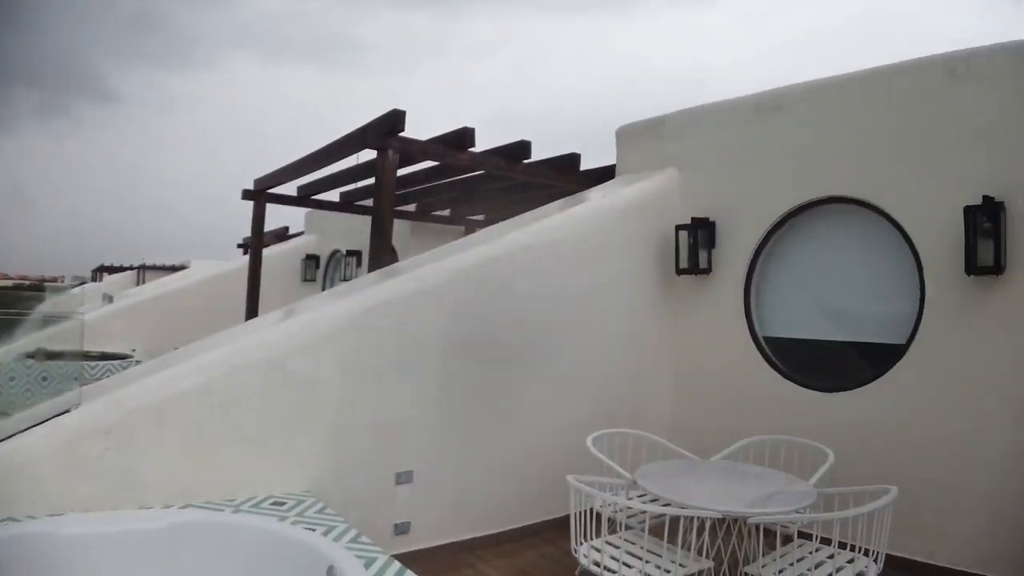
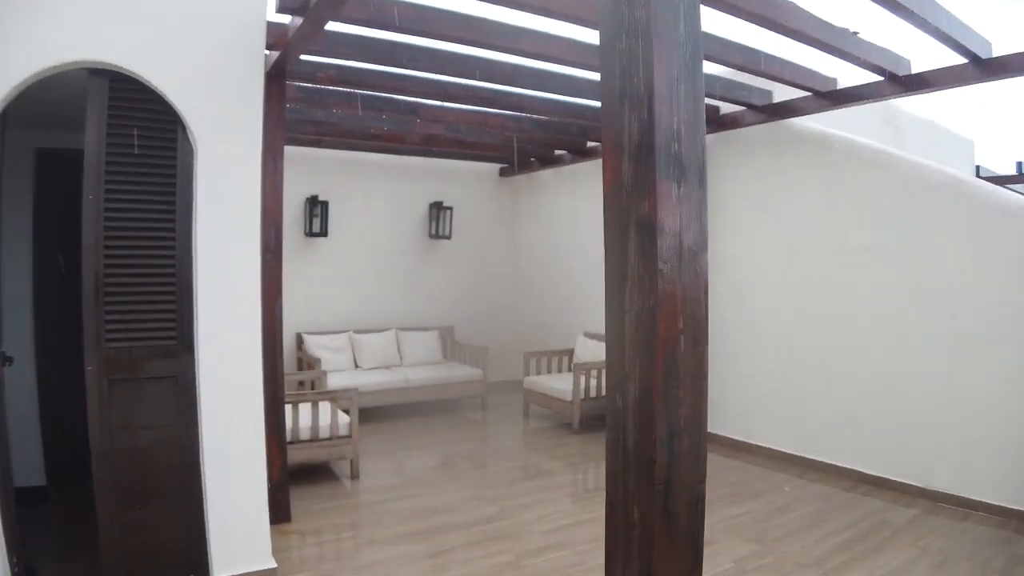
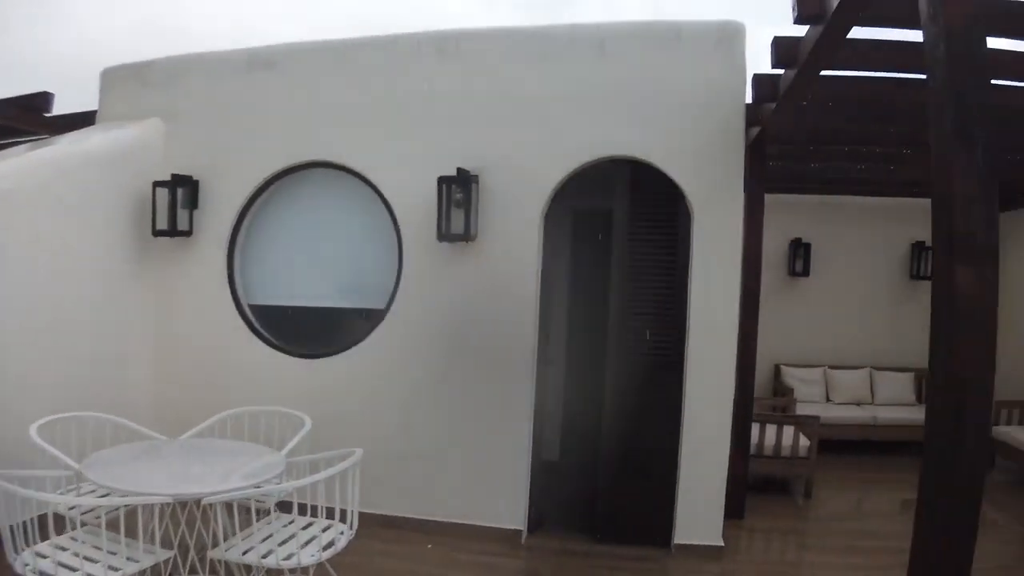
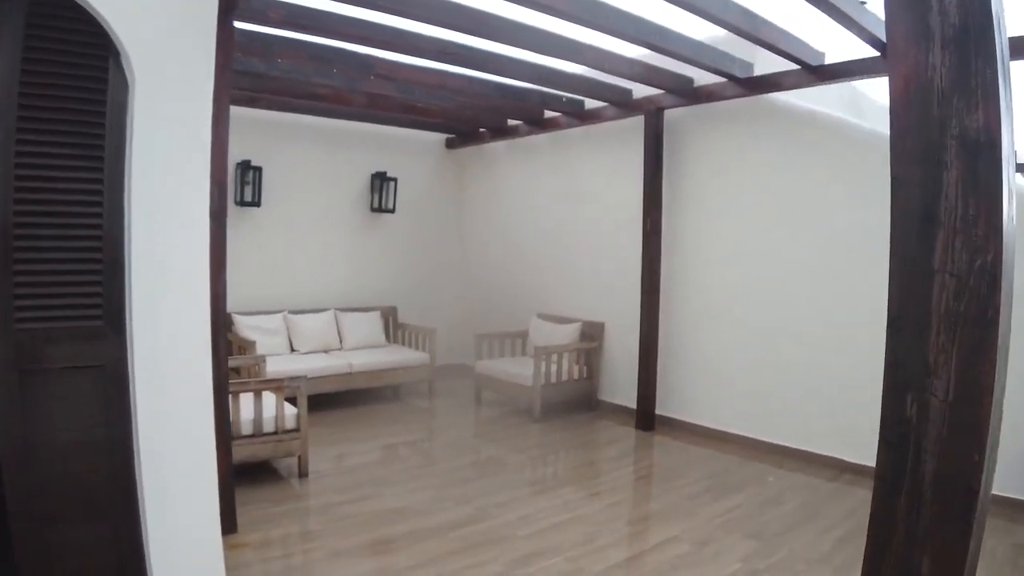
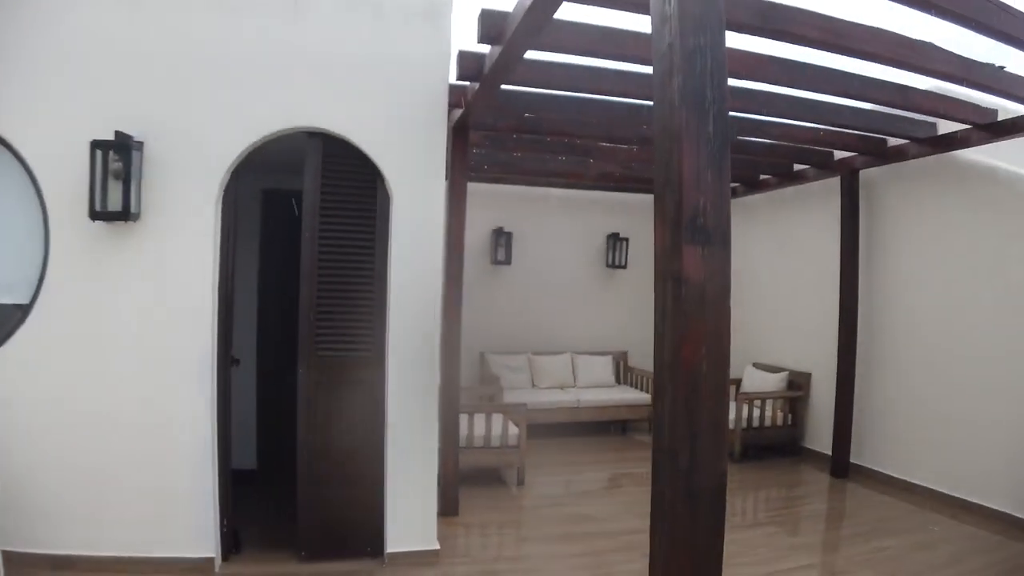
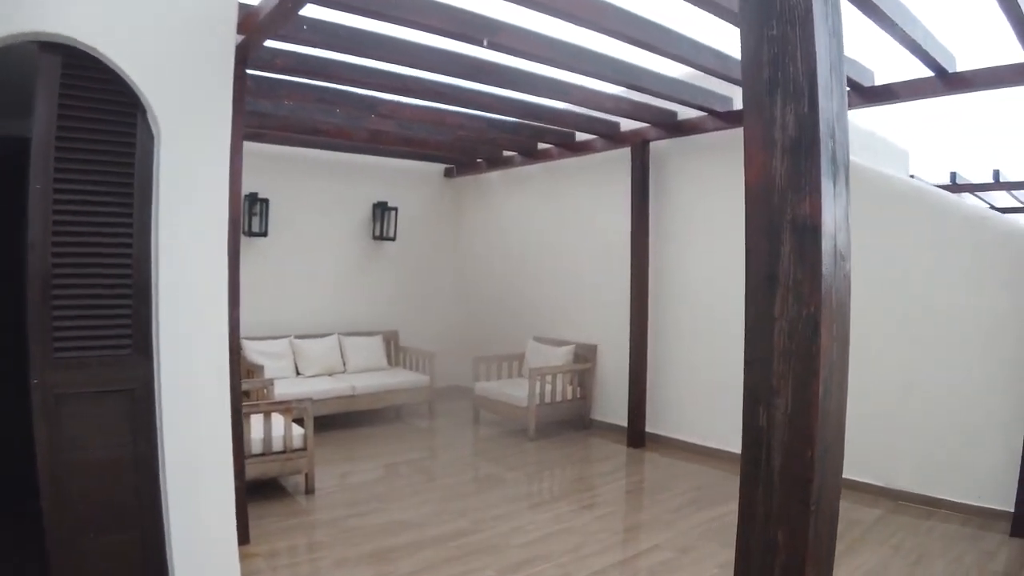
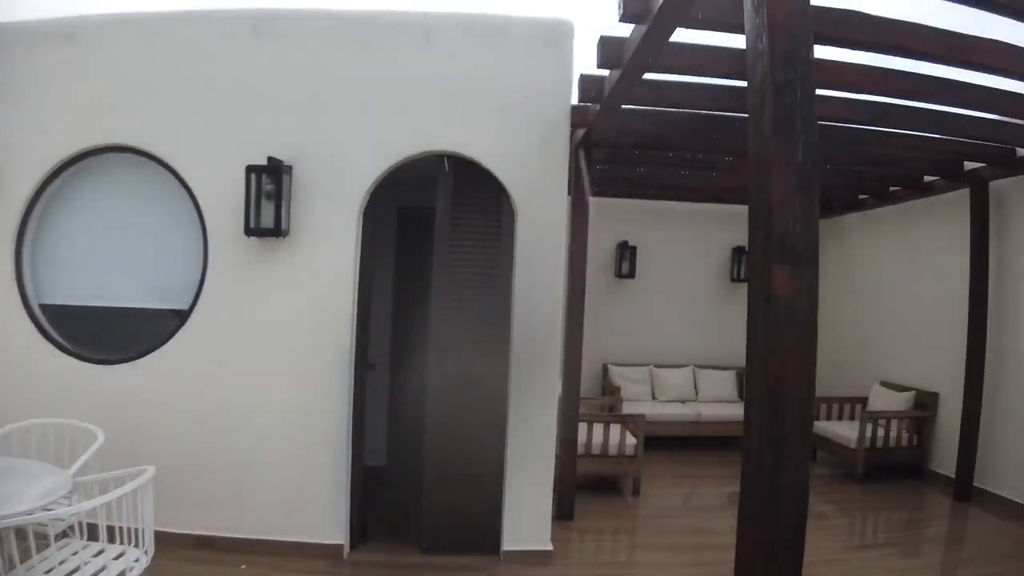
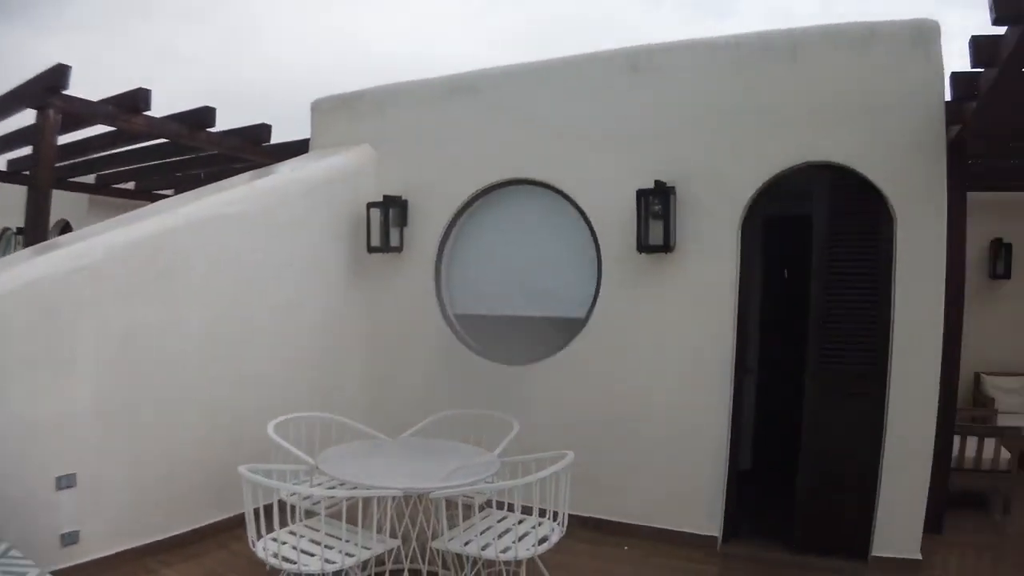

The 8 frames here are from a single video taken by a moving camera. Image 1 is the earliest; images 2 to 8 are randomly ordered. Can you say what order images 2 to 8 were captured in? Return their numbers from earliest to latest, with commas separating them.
8, 3, 7, 5, 2, 6, 4
